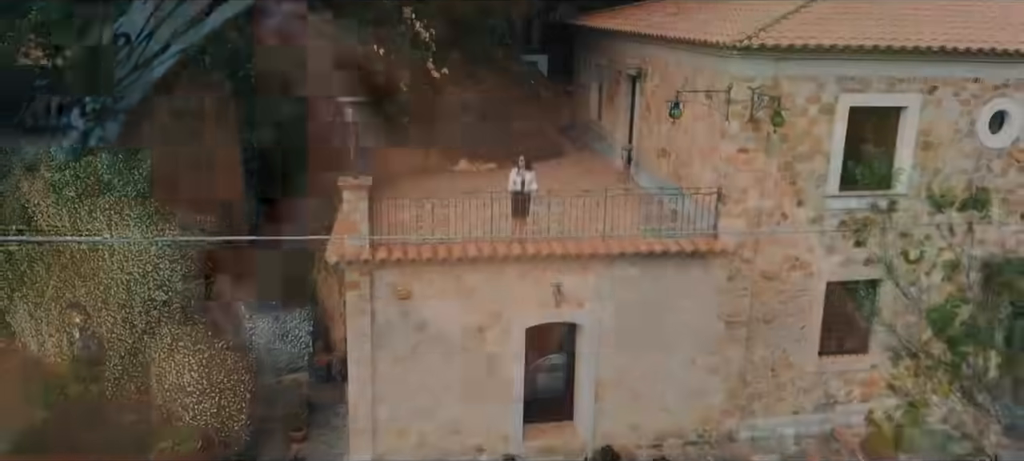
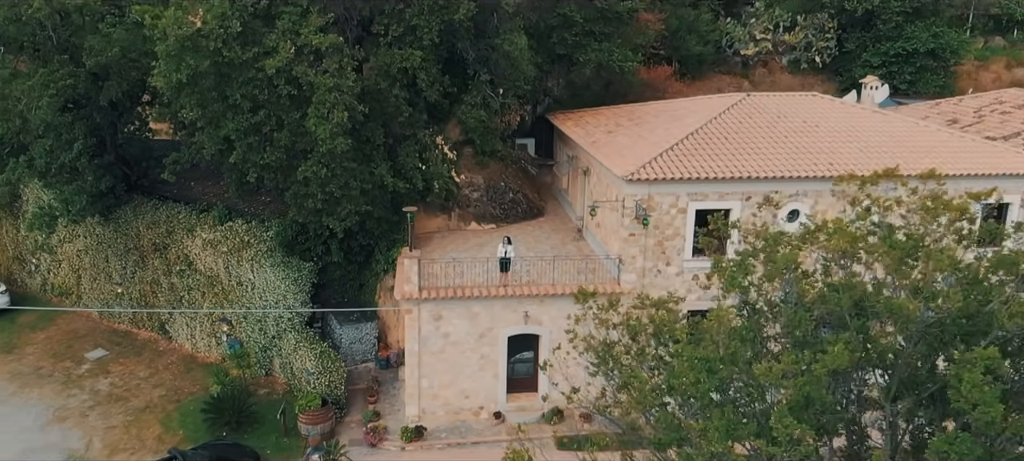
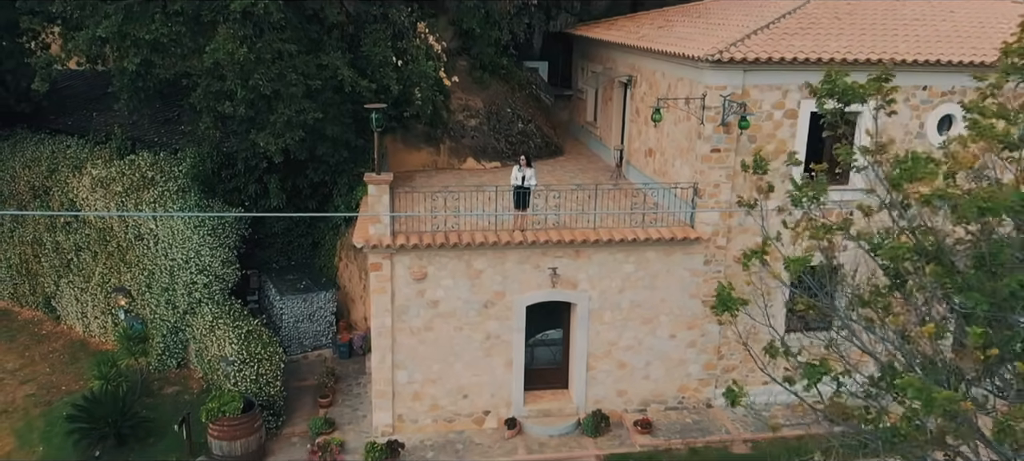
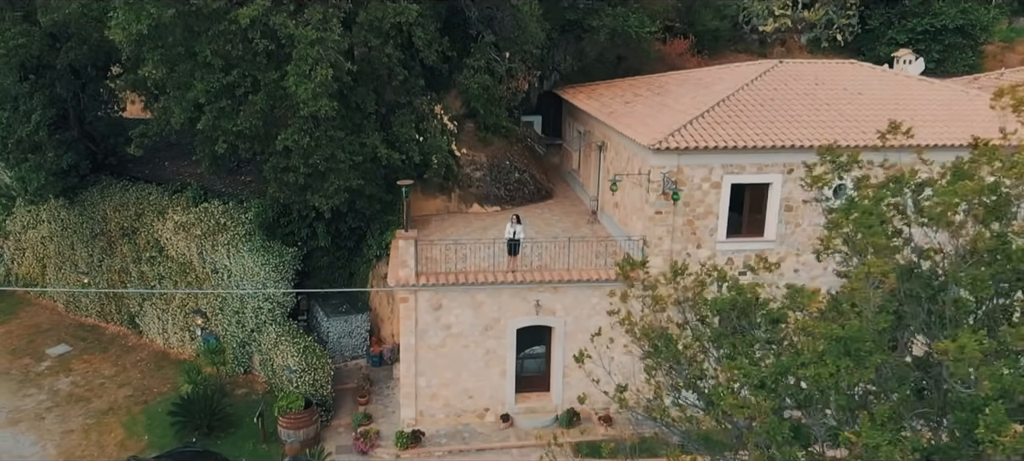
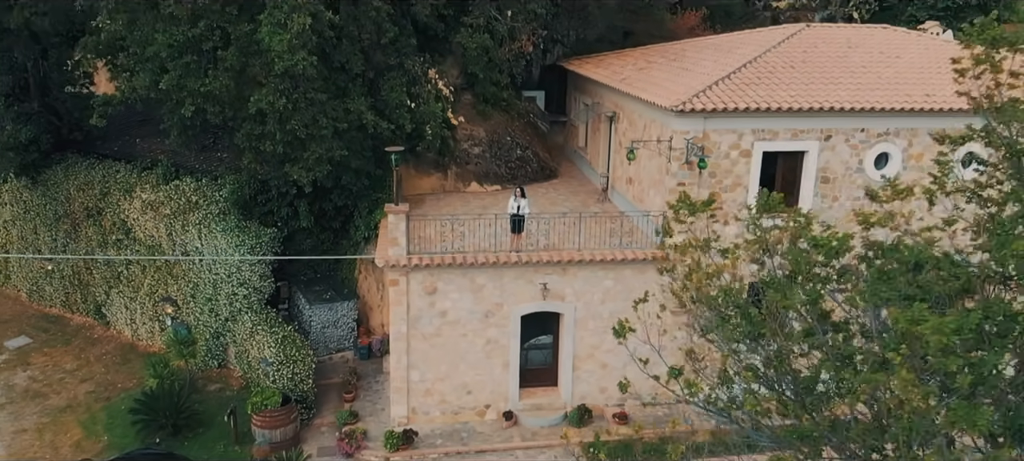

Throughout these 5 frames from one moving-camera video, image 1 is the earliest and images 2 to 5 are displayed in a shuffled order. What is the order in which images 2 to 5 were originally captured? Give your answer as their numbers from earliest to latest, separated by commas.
3, 5, 4, 2
